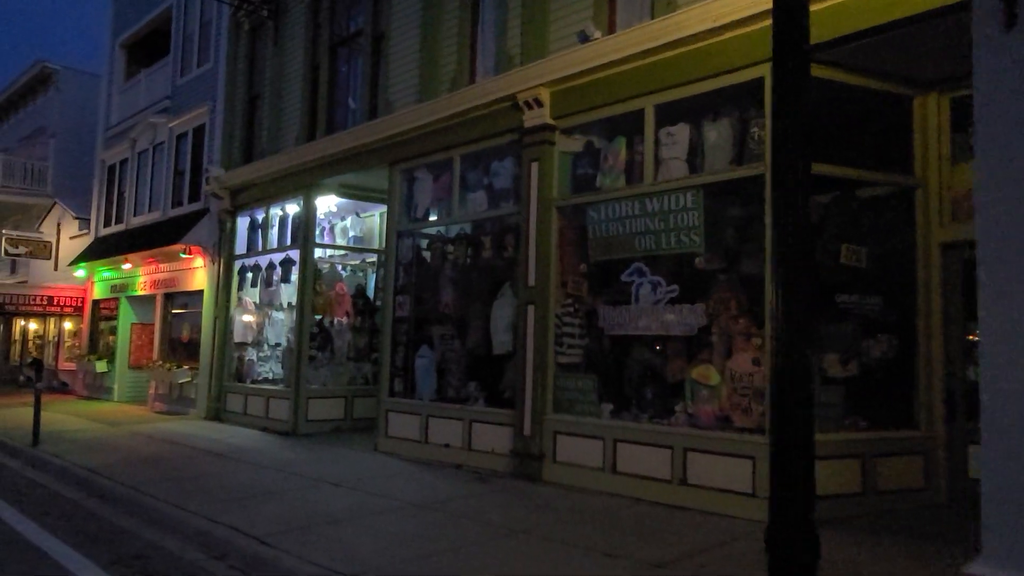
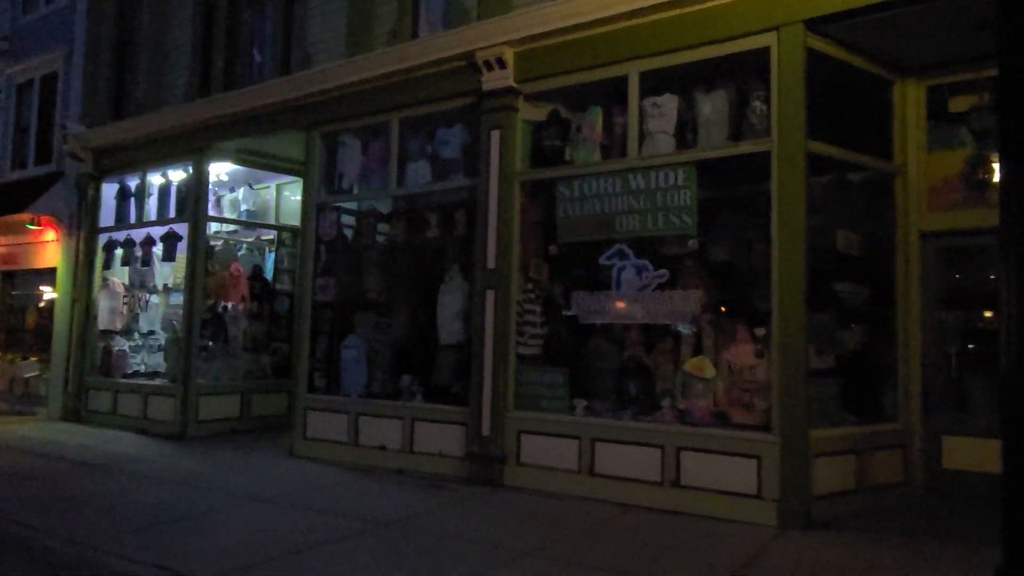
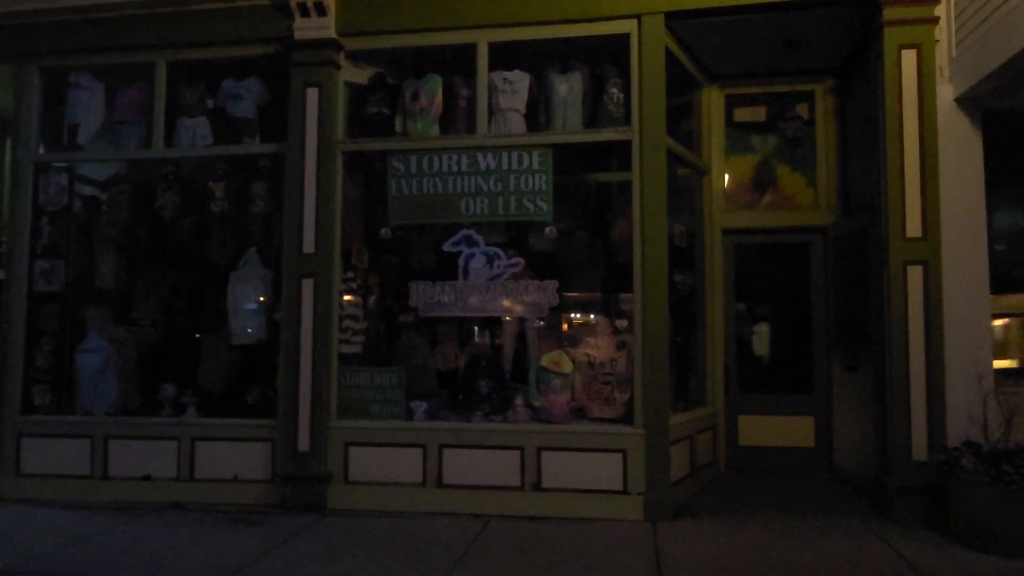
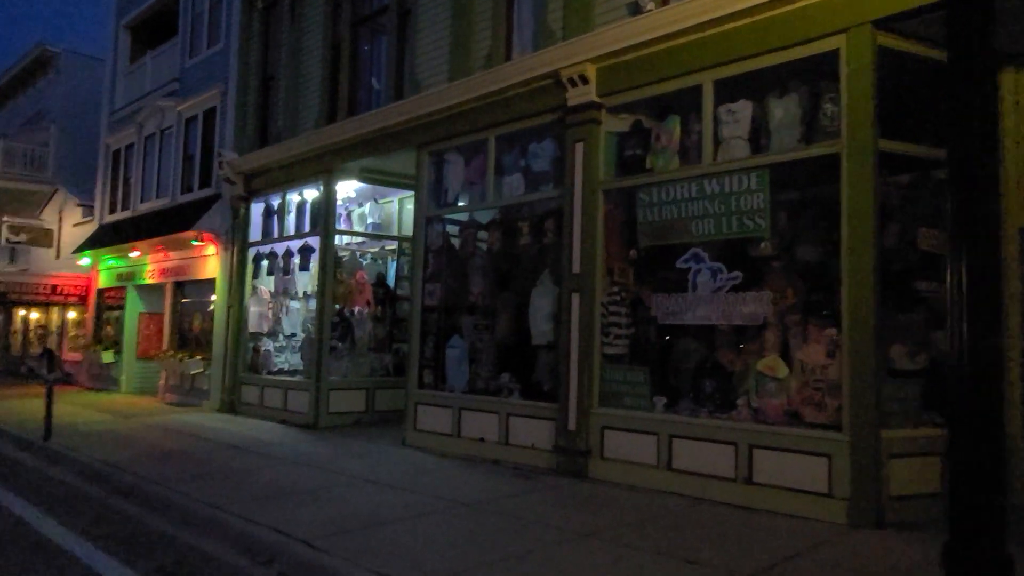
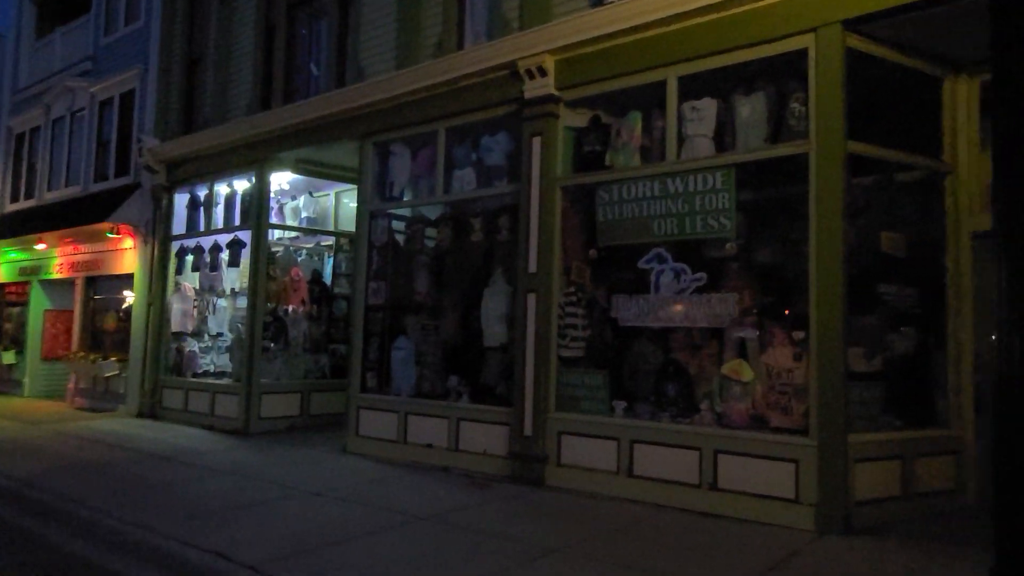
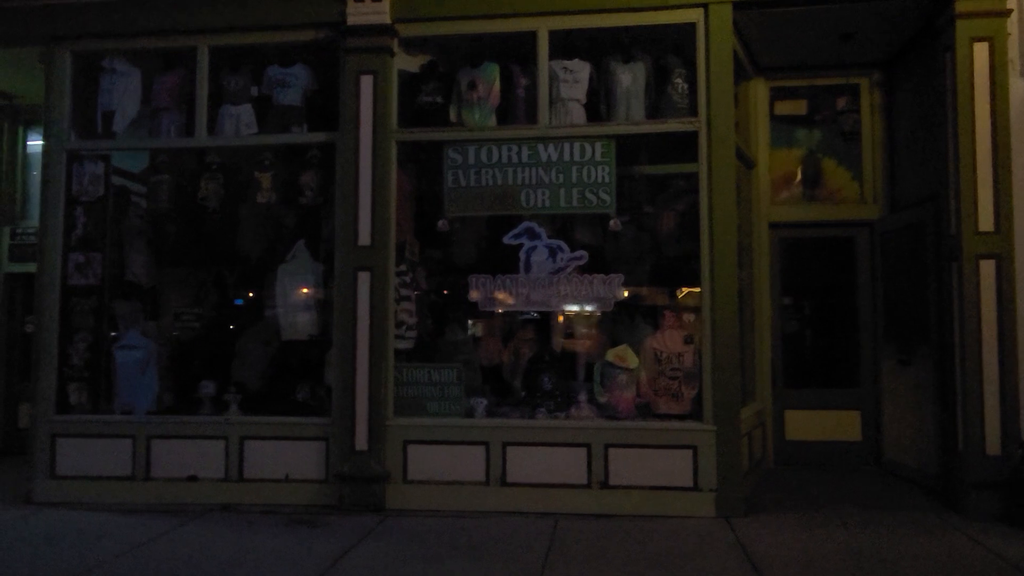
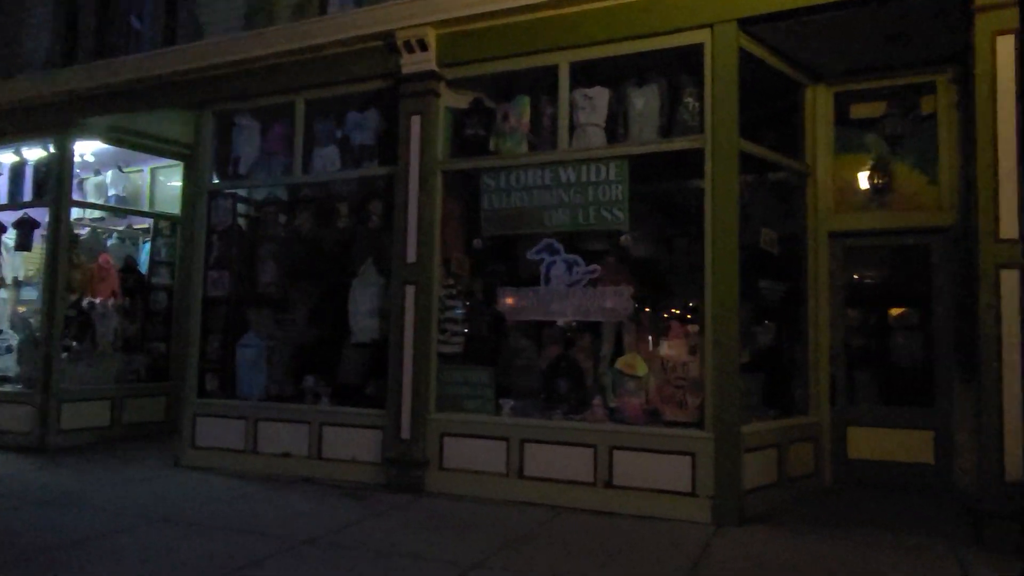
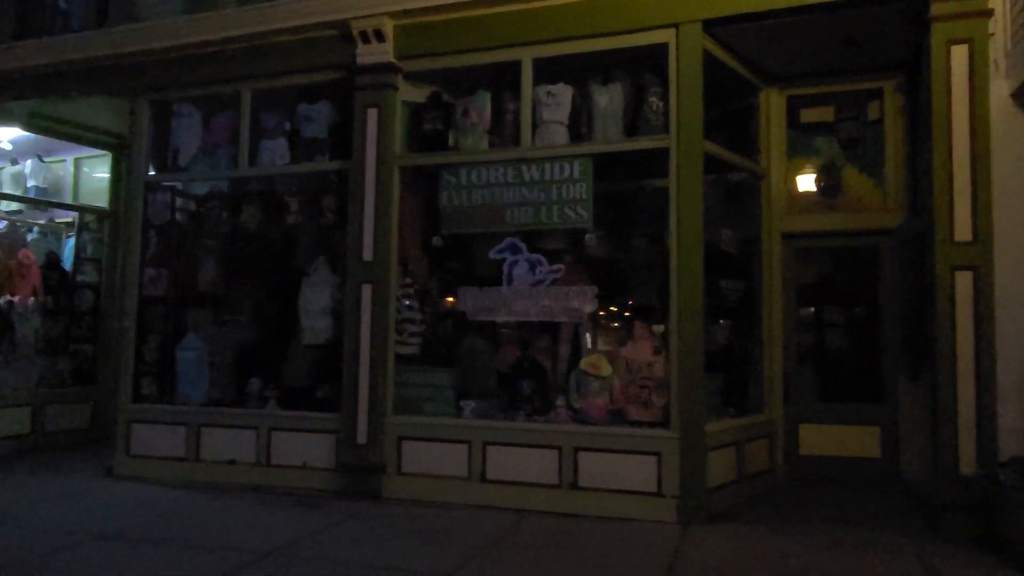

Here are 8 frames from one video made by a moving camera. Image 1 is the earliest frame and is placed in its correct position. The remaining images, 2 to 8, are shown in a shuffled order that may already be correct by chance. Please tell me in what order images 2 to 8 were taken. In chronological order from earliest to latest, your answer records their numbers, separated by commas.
4, 5, 2, 7, 8, 3, 6
